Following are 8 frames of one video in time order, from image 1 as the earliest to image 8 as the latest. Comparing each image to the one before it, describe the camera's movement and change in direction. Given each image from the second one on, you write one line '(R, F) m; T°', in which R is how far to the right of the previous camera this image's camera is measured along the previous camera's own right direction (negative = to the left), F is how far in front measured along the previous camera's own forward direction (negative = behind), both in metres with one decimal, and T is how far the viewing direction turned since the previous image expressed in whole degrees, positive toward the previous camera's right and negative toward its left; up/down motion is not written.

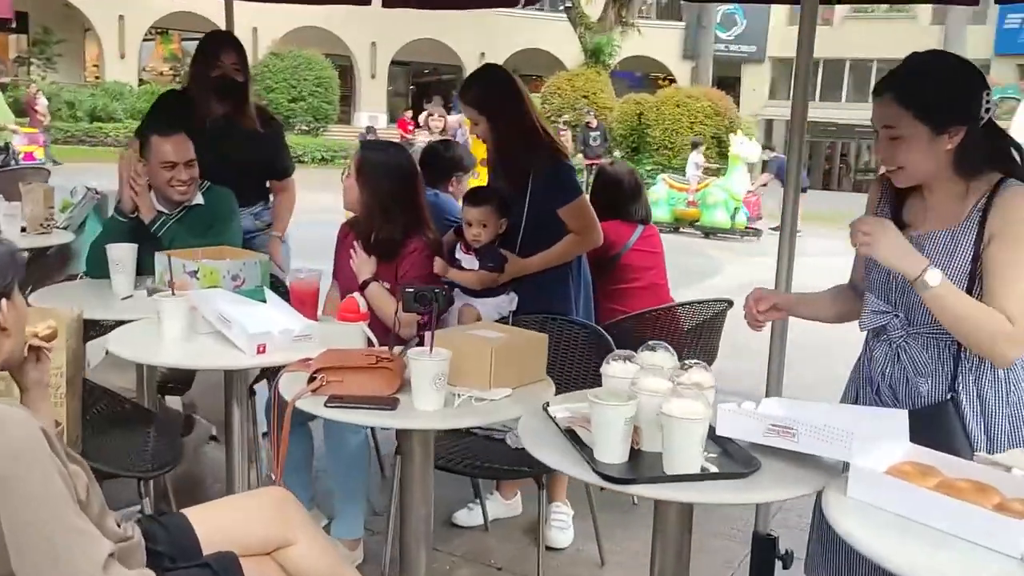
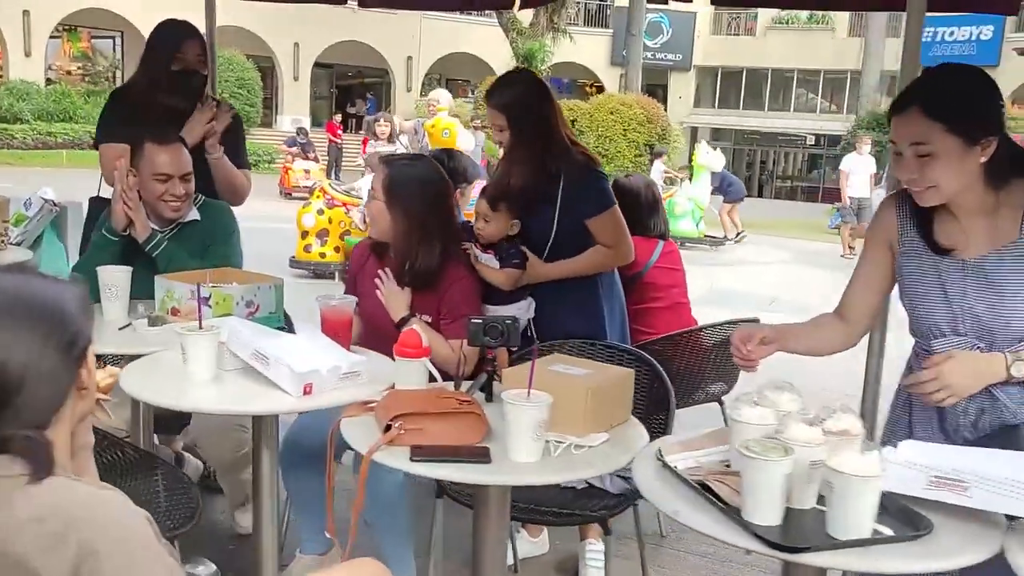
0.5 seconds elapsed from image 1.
(-0.4, +0.3) m; +5°
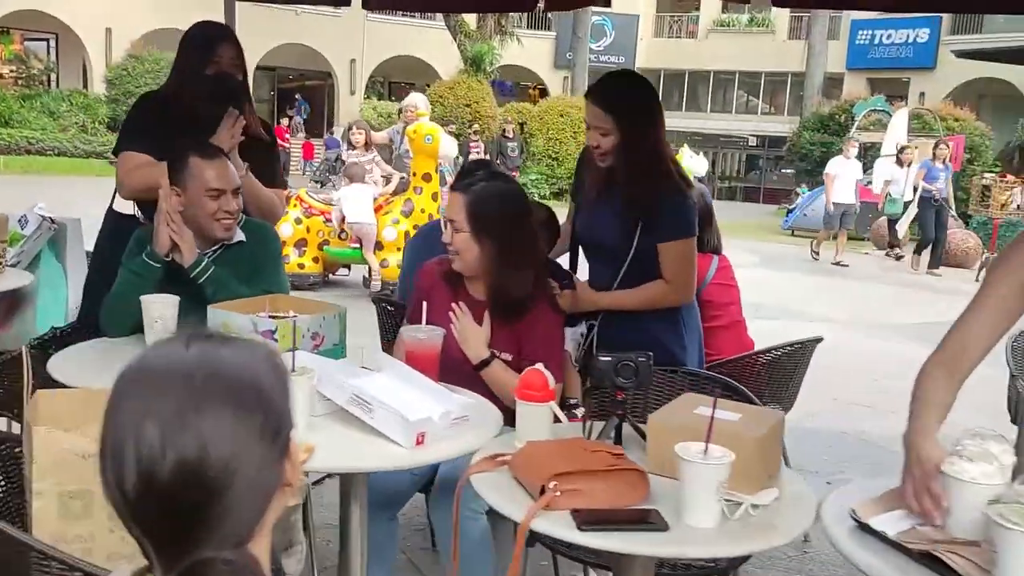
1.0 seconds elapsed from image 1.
(-0.4, +0.2) m; +4°
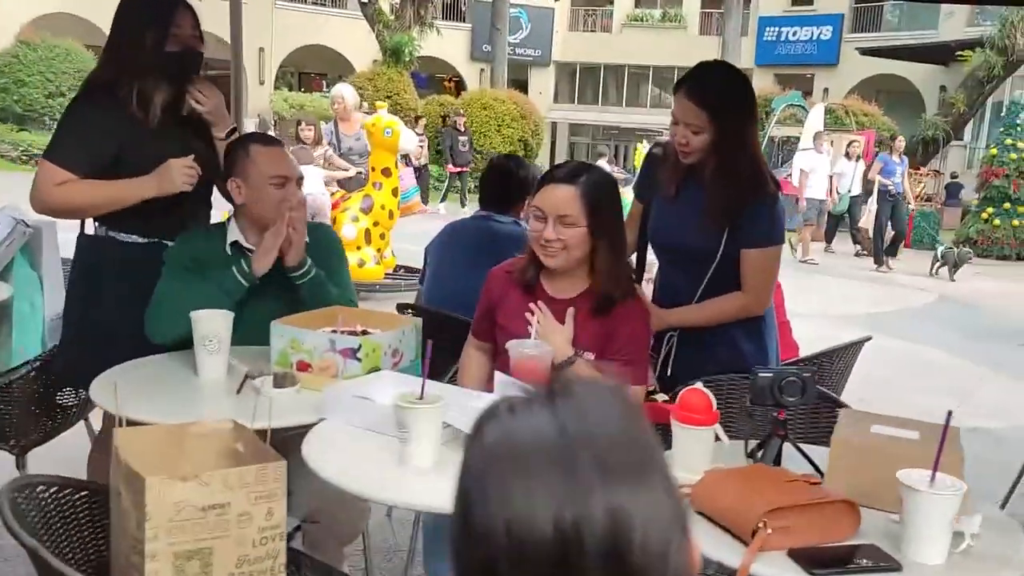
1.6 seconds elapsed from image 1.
(-0.5, +0.2) m; +6°
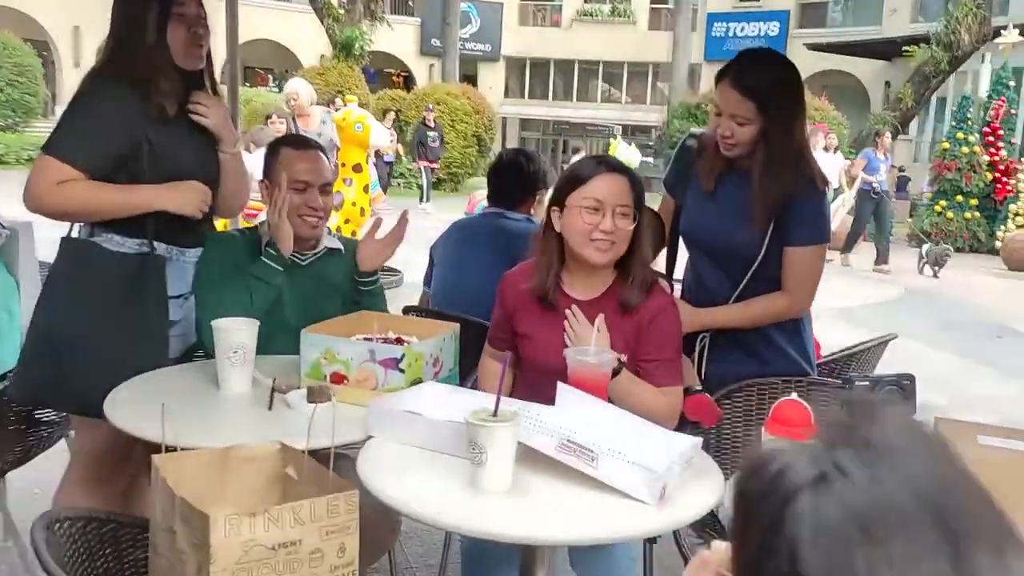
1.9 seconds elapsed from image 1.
(-0.2, +0.2) m; +3°
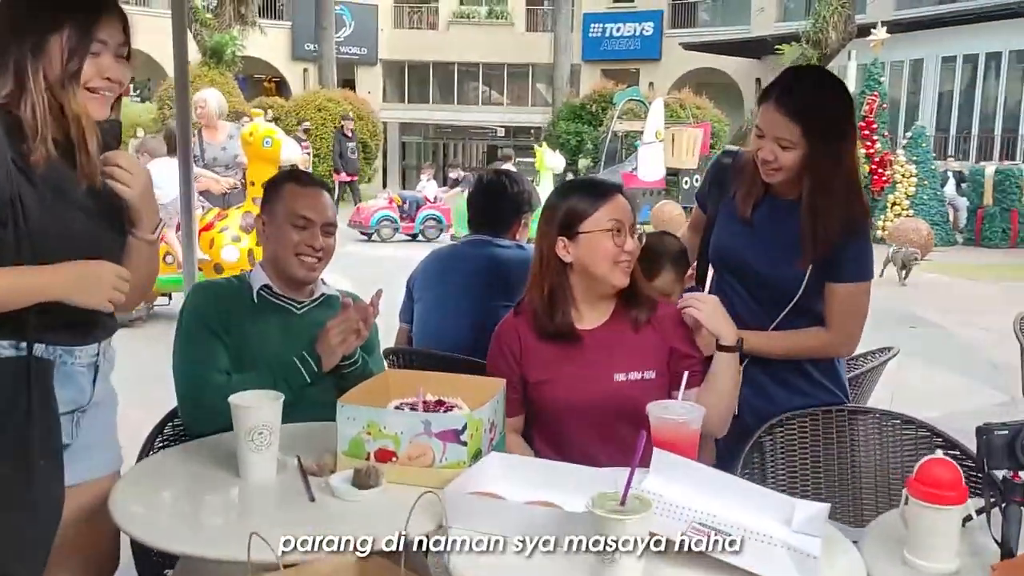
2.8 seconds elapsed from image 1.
(-0.4, +0.3) m; +7°
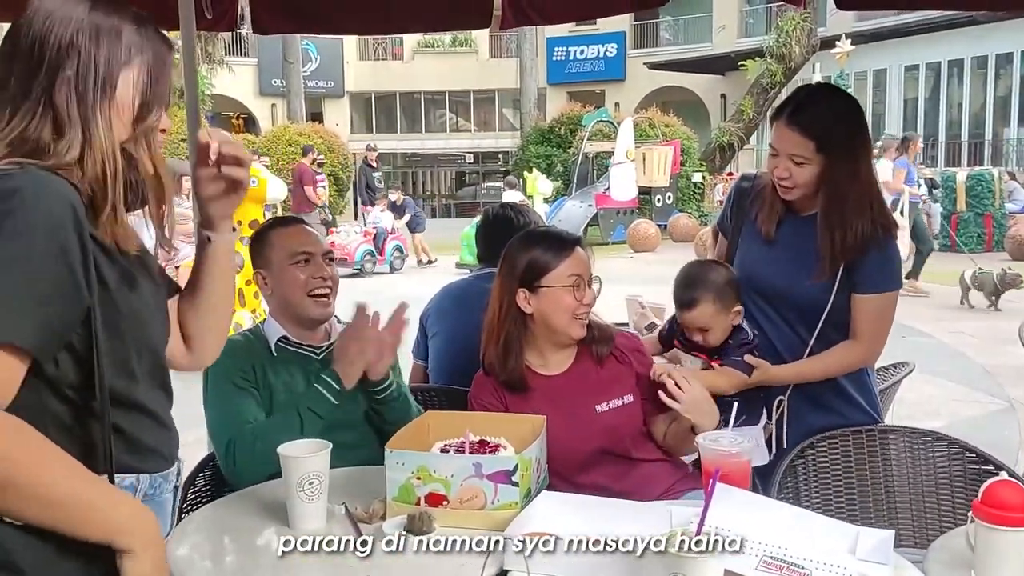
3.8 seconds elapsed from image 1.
(-0.1, 0.0) m; +2°
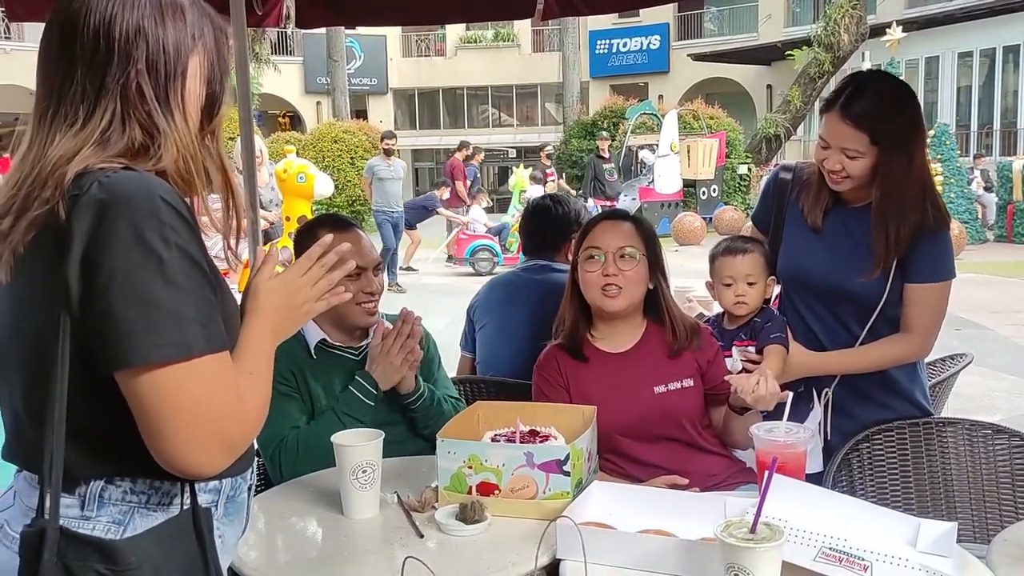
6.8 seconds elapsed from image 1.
(0.0, 0.0) m; -3°
